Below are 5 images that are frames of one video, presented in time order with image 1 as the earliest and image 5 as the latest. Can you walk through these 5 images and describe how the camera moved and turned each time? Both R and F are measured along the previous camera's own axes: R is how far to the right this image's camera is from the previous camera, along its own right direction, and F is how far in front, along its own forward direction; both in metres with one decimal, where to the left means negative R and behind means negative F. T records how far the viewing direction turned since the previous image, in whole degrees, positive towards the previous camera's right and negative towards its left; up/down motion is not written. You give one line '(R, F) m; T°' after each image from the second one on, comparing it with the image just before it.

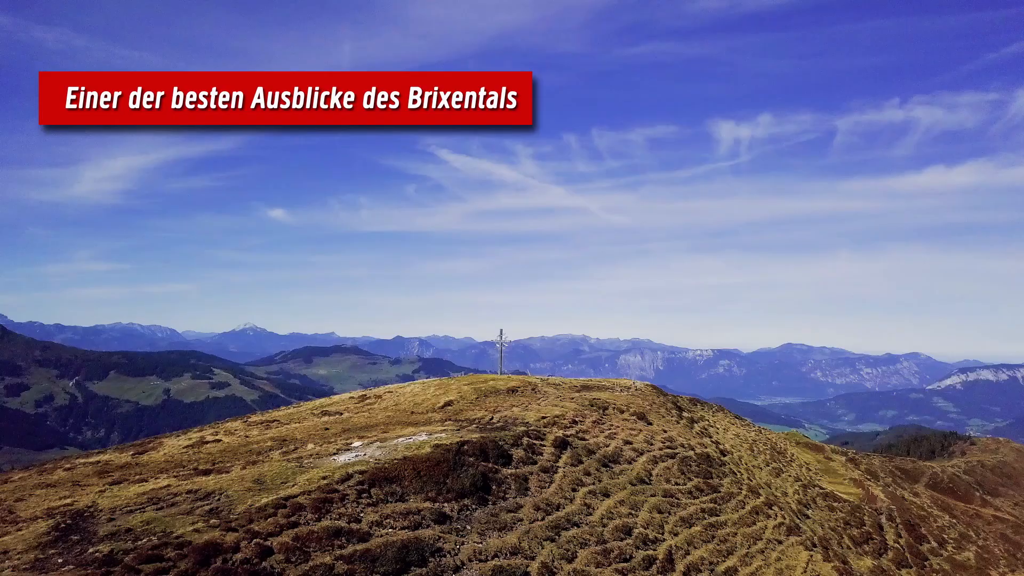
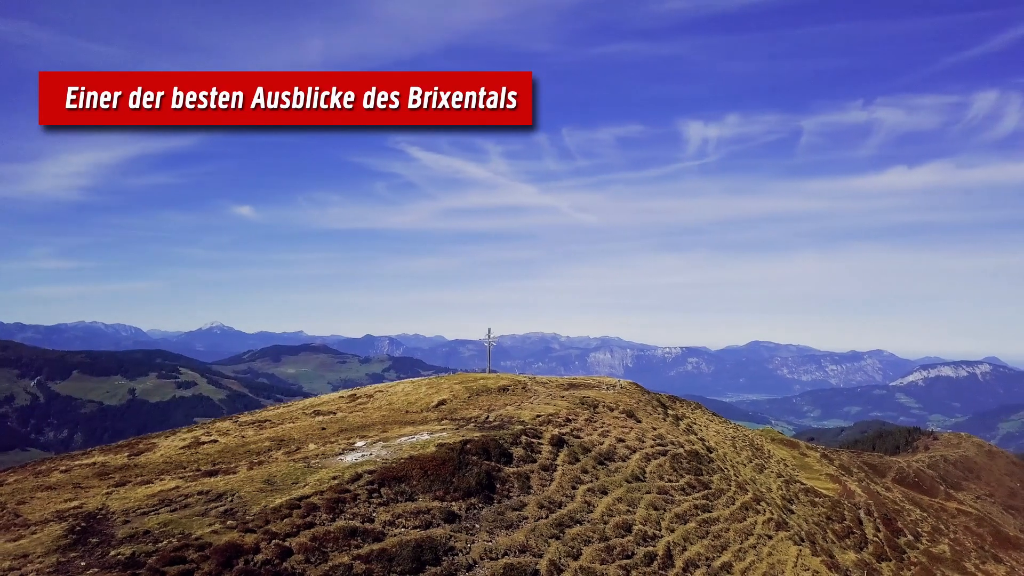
(-1.0, -0.2) m; +1°
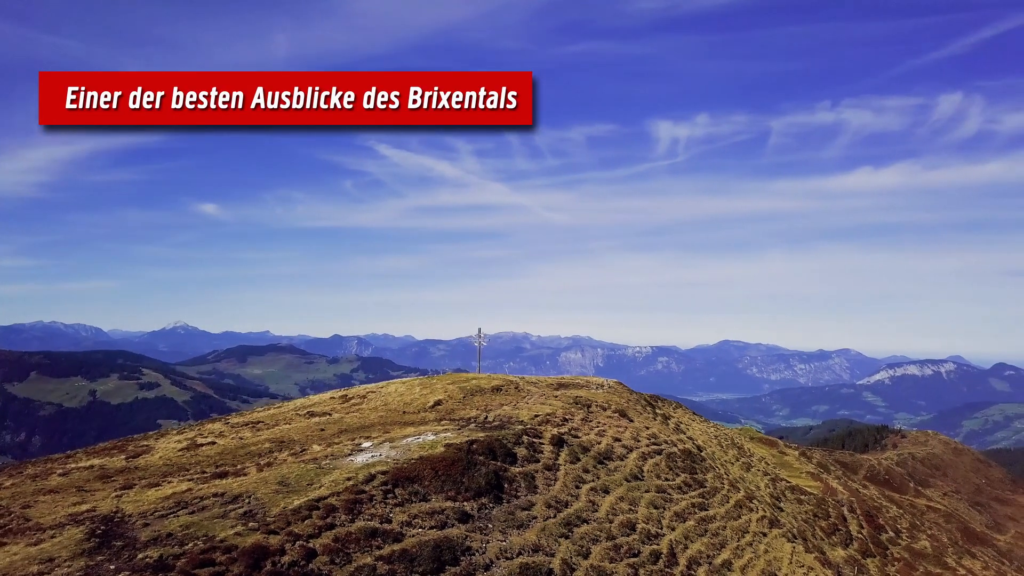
(-1.1, 0.0) m; +1°
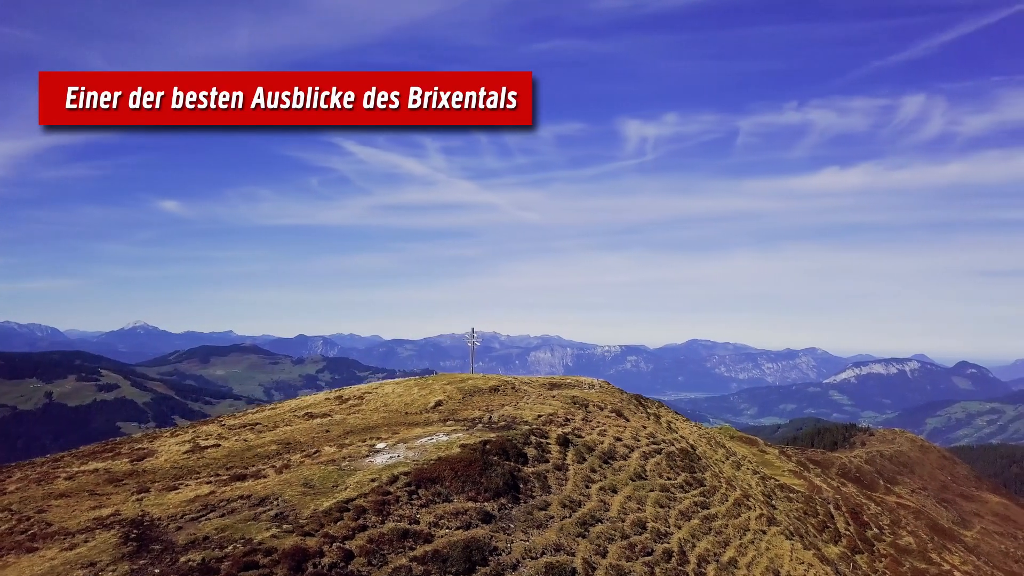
(-1.5, 0.0) m; +1°
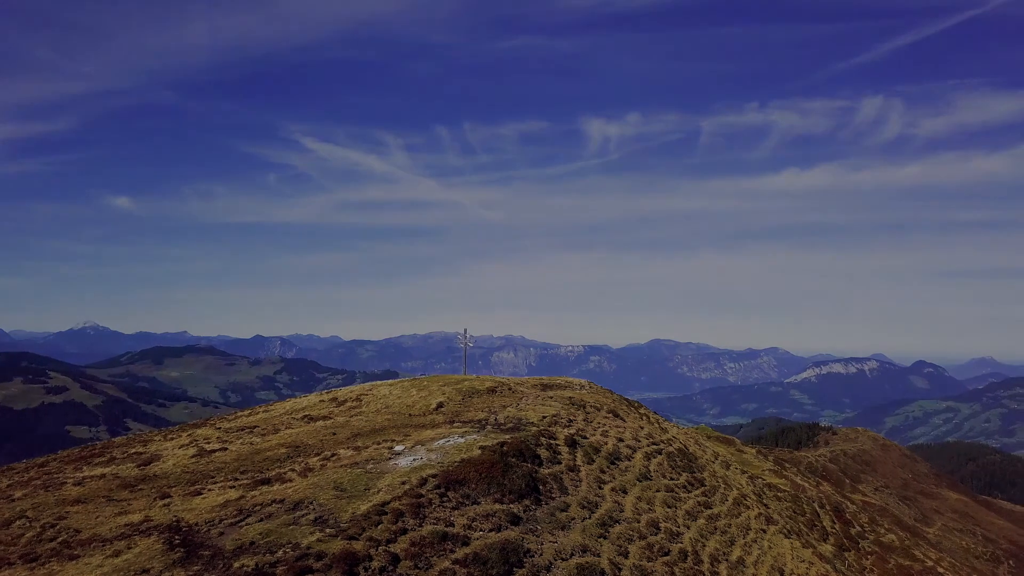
(-1.8, 0.0) m; +1°
